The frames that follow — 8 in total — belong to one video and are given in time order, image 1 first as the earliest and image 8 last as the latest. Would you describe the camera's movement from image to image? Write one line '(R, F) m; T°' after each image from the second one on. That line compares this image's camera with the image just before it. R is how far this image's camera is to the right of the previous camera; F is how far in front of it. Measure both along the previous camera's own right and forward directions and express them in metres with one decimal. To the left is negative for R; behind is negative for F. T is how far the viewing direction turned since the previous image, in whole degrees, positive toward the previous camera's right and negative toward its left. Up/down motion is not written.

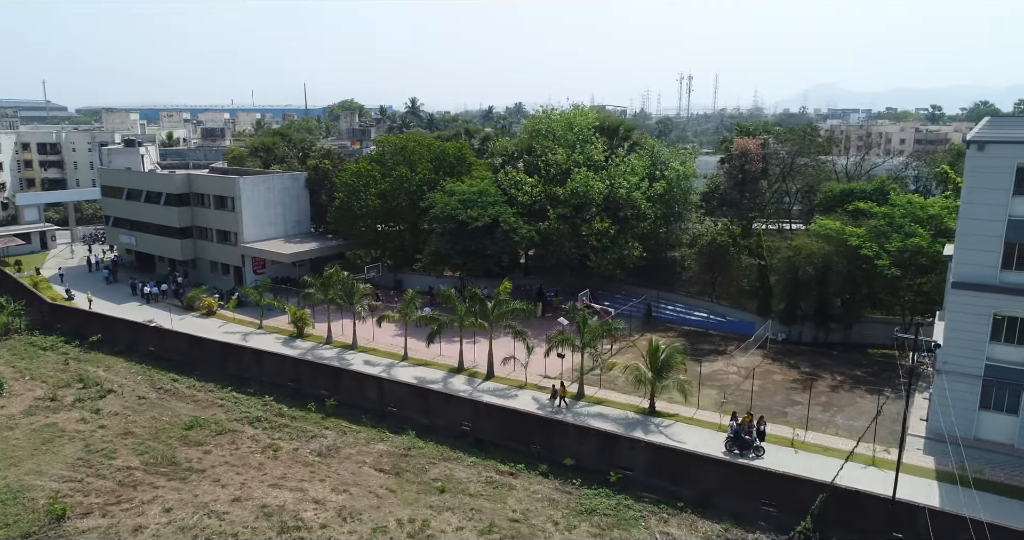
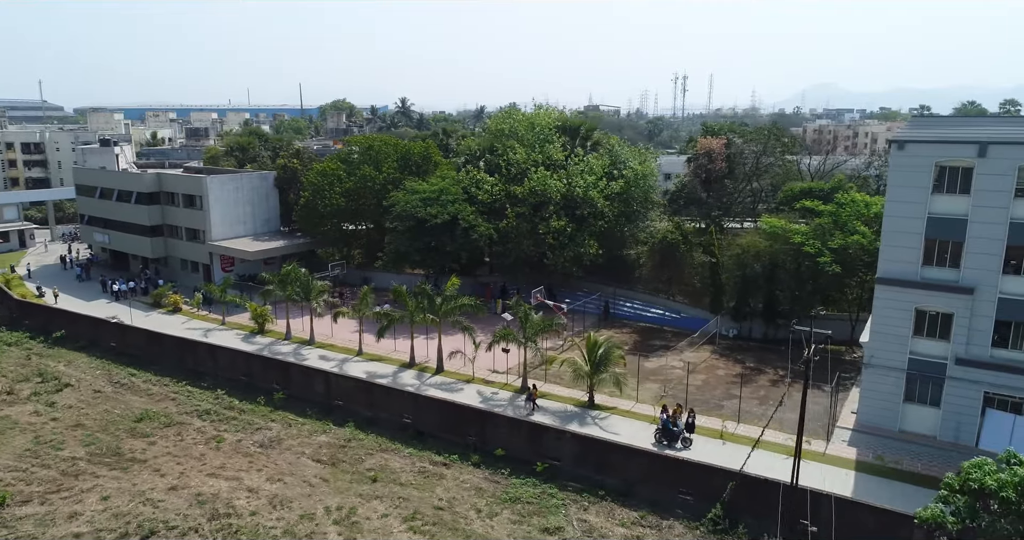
(+2.5, -0.7) m; 0°
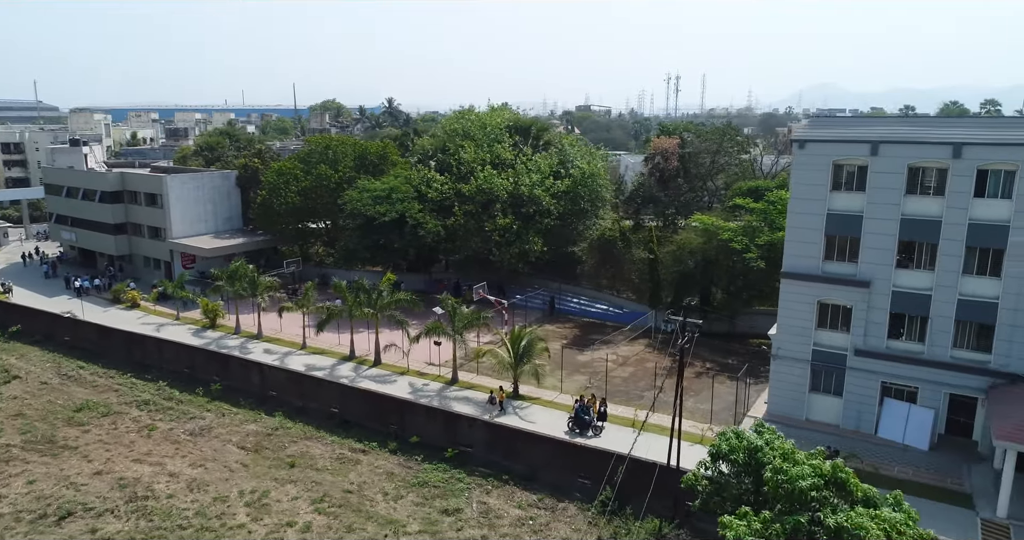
(+3.2, -1.1) m; 0°
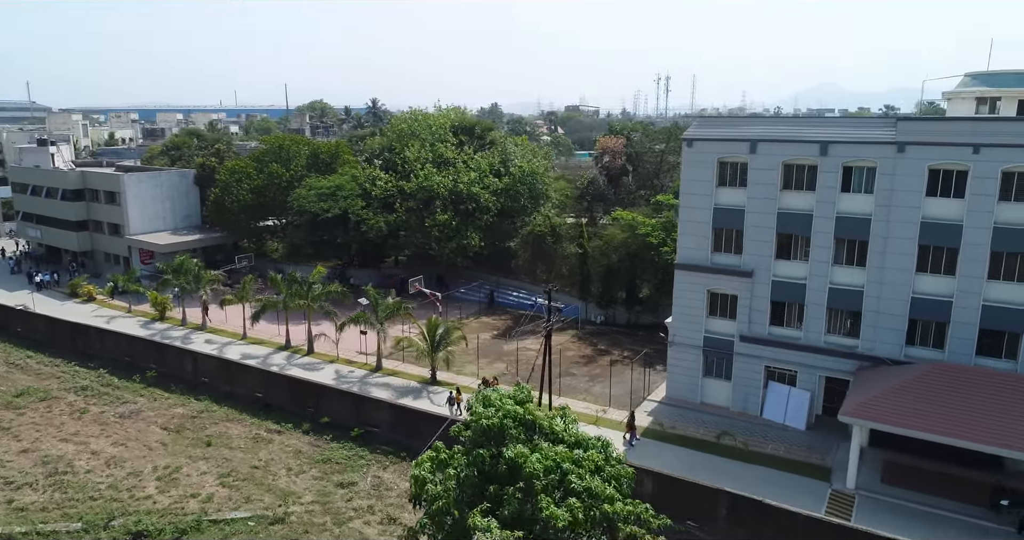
(+3.8, -1.7) m; 0°
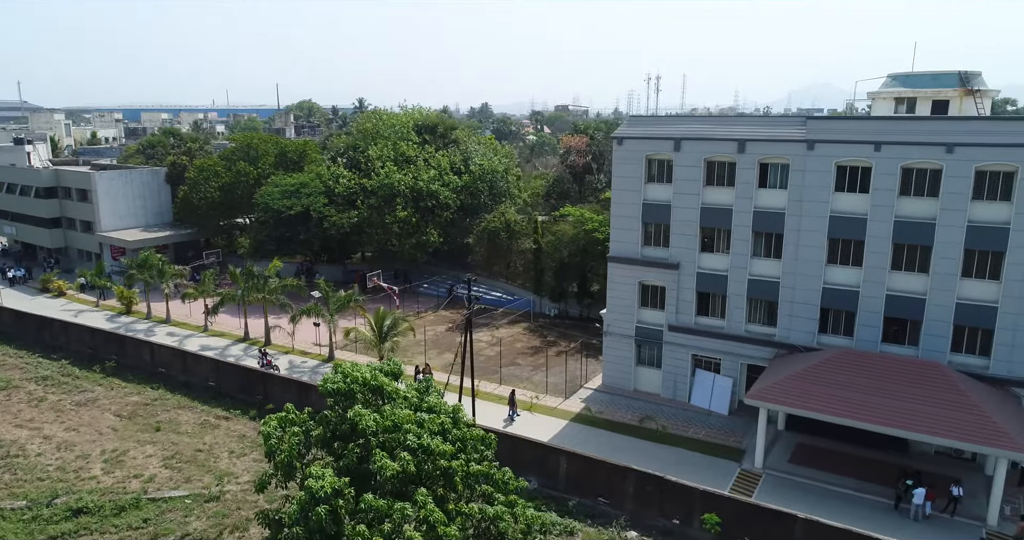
(+2.5, -1.3) m; 0°
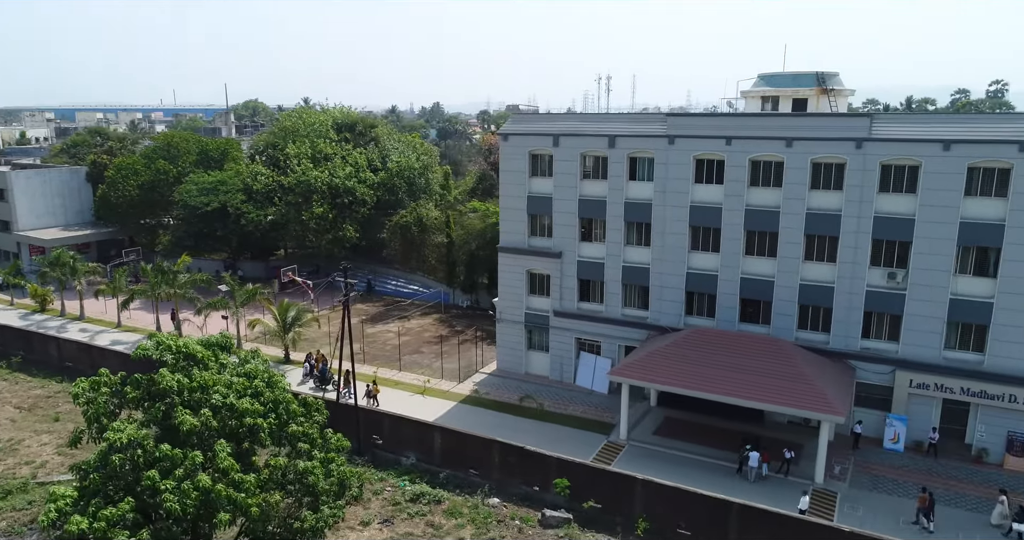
(+3.0, -1.7) m; +3°
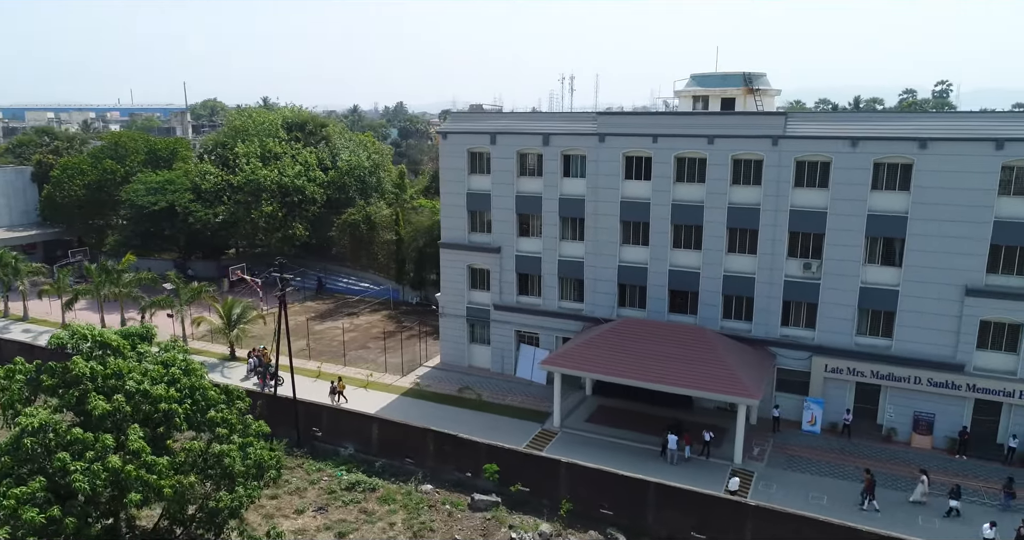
(+1.3, -0.9) m; +2°
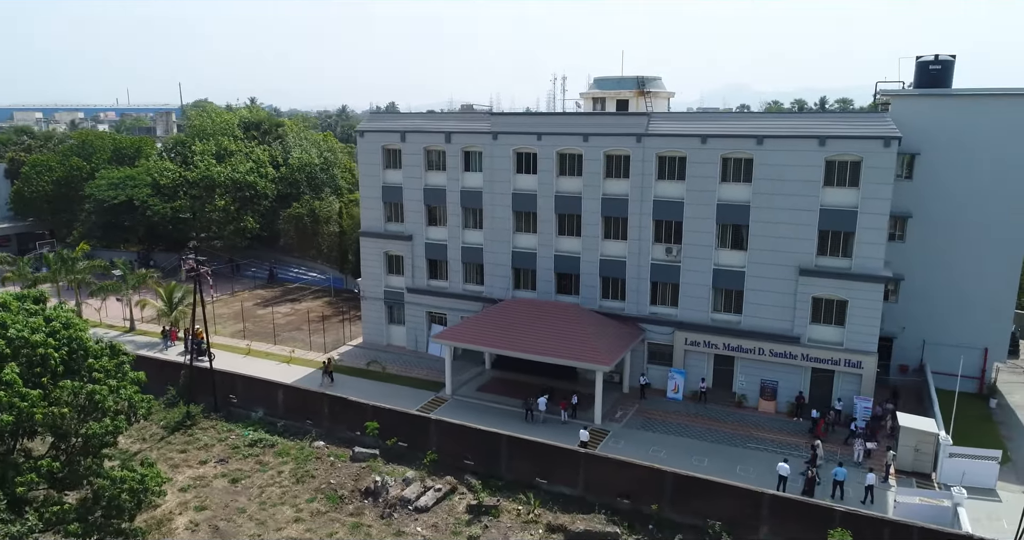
(+4.5, -3.2) m; 0°
